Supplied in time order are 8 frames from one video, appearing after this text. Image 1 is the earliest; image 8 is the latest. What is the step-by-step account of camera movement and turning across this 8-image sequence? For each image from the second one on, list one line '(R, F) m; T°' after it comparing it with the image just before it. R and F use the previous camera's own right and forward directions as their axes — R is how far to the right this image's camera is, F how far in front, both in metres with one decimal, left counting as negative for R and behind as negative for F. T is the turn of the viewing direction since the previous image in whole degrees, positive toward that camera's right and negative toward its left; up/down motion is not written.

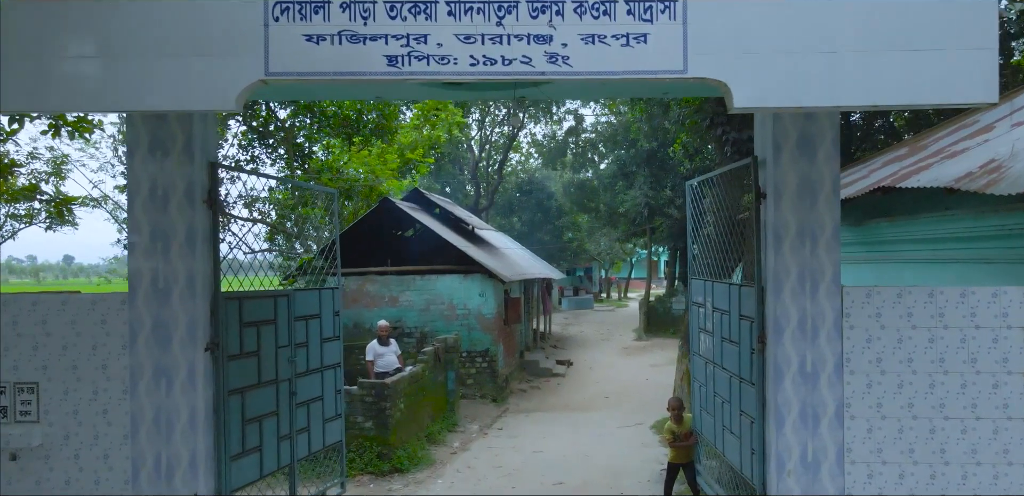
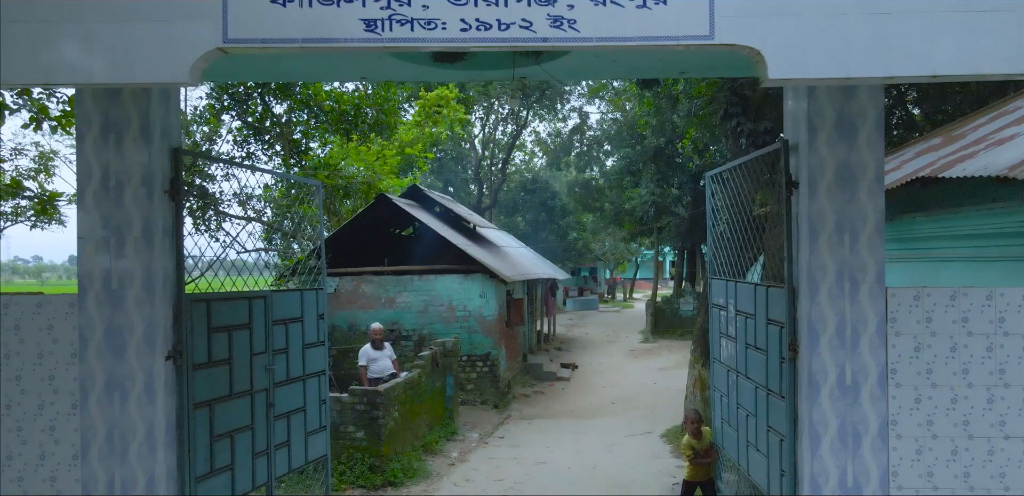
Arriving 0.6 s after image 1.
(0.0, +0.4) m; 0°
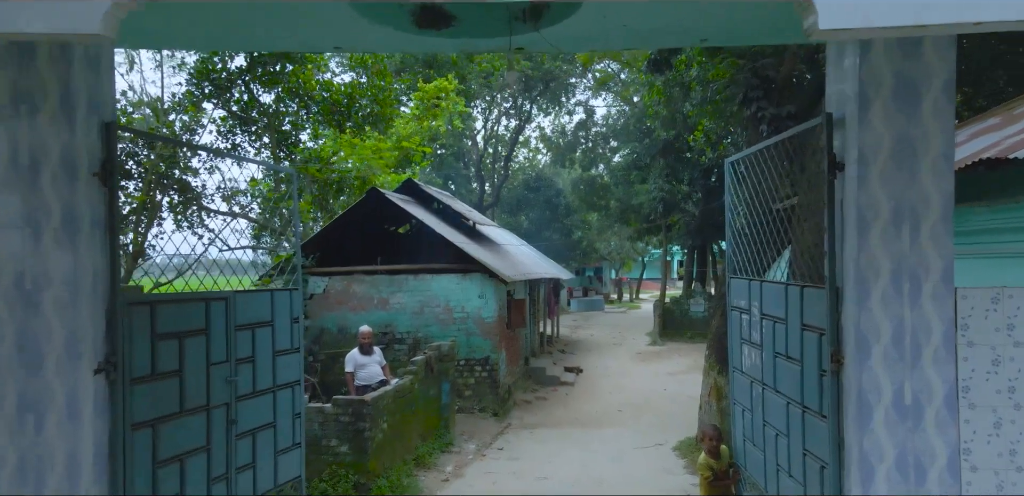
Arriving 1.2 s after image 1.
(+0.1, +0.5) m; 0°
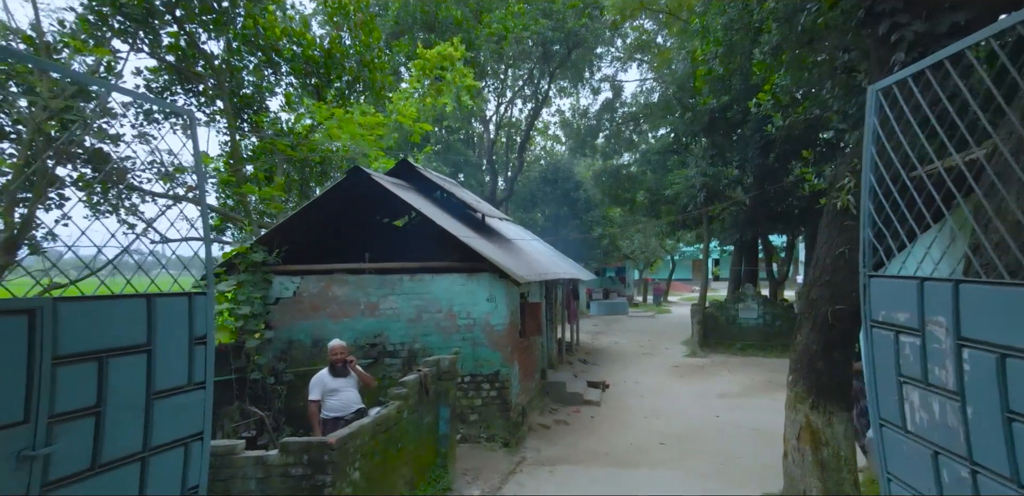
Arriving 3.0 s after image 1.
(0.0, +1.7) m; -1°
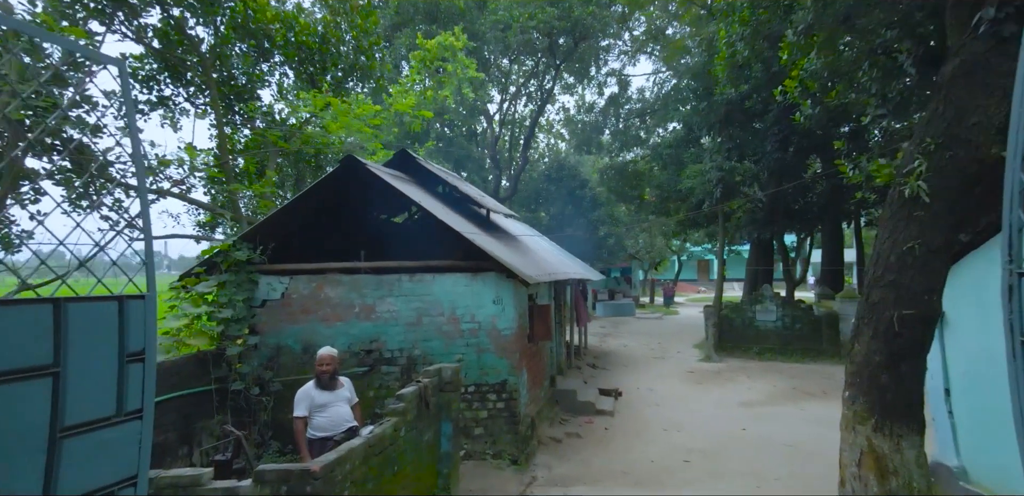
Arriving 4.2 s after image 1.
(-0.1, +0.7) m; 0°
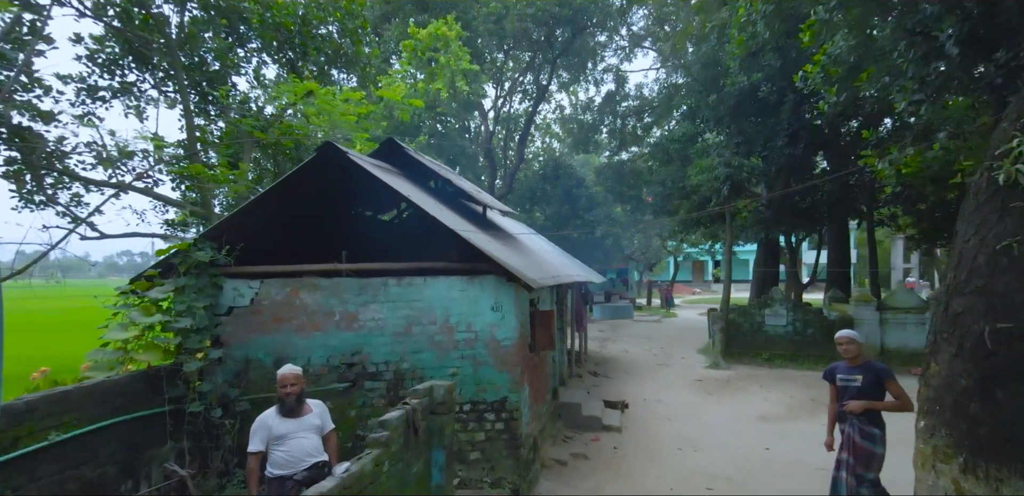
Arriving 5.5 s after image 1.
(-0.1, +0.8) m; +1°
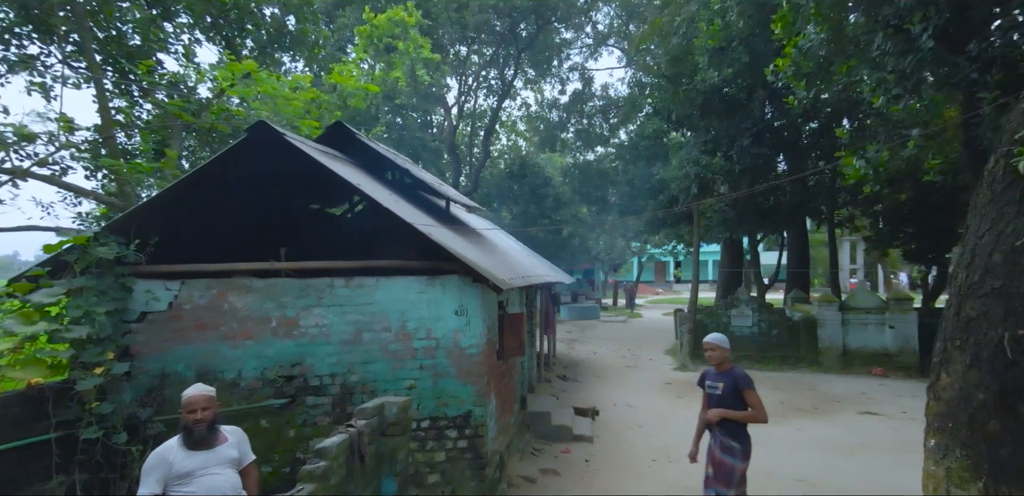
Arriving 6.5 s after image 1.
(0.0, +0.7) m; +3°
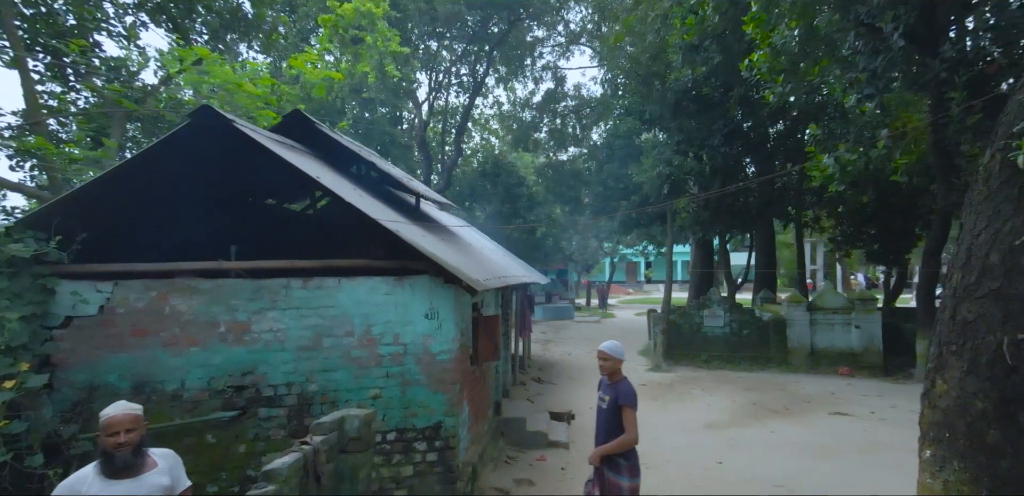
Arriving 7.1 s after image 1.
(0.0, +0.4) m; +3°
